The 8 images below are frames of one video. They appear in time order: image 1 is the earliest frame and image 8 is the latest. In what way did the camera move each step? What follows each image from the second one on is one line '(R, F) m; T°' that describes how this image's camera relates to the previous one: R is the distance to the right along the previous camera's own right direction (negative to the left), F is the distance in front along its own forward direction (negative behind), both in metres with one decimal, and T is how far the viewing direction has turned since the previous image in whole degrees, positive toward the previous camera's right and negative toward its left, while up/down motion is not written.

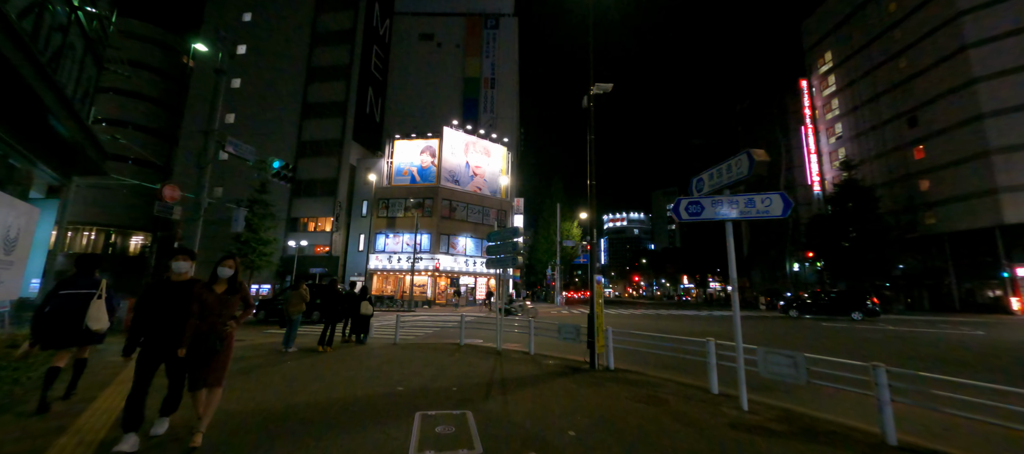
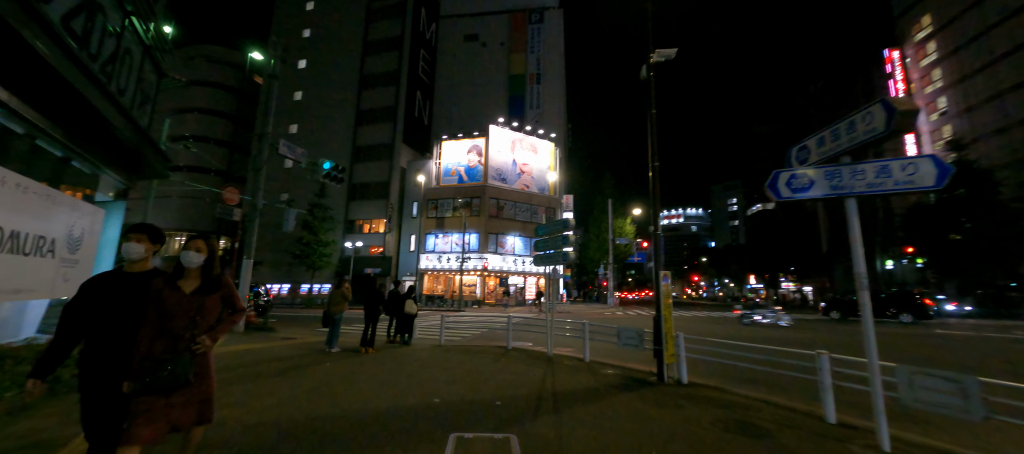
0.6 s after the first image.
(0.0, +0.8) m; -7°
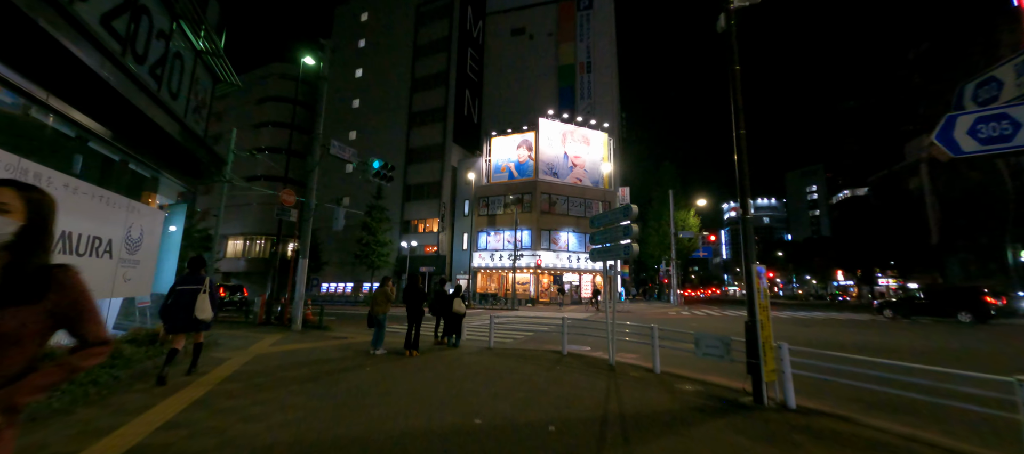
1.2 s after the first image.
(0.0, +0.9) m; -8°
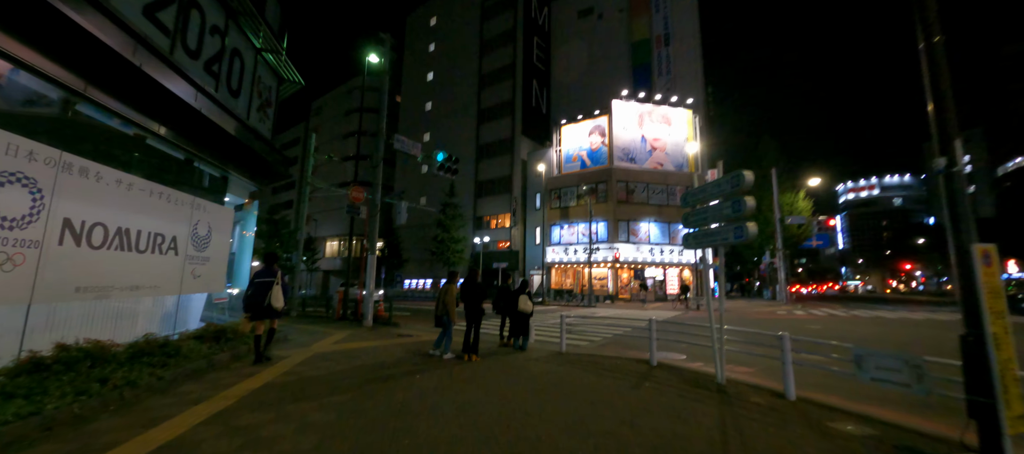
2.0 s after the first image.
(+0.1, +1.2) m; -11°
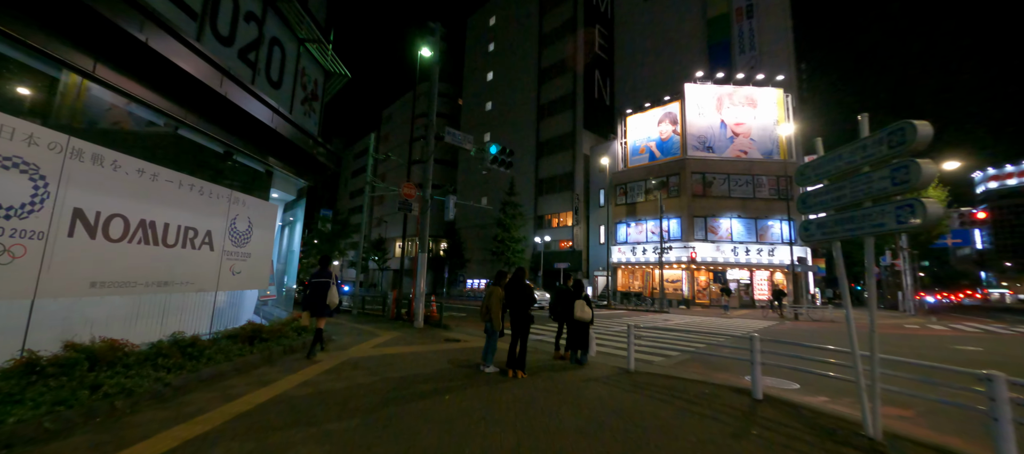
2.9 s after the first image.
(+0.2, +1.2) m; -10°
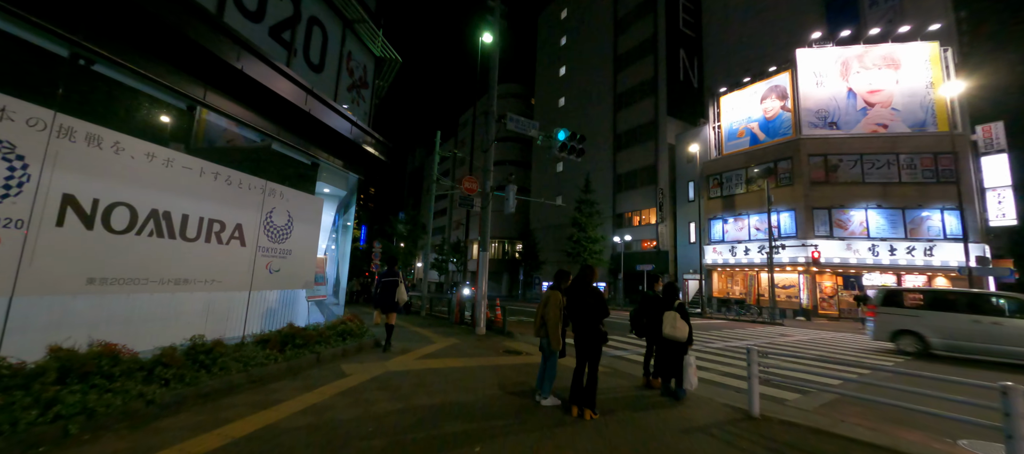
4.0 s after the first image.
(+0.2, +1.5) m; -12°
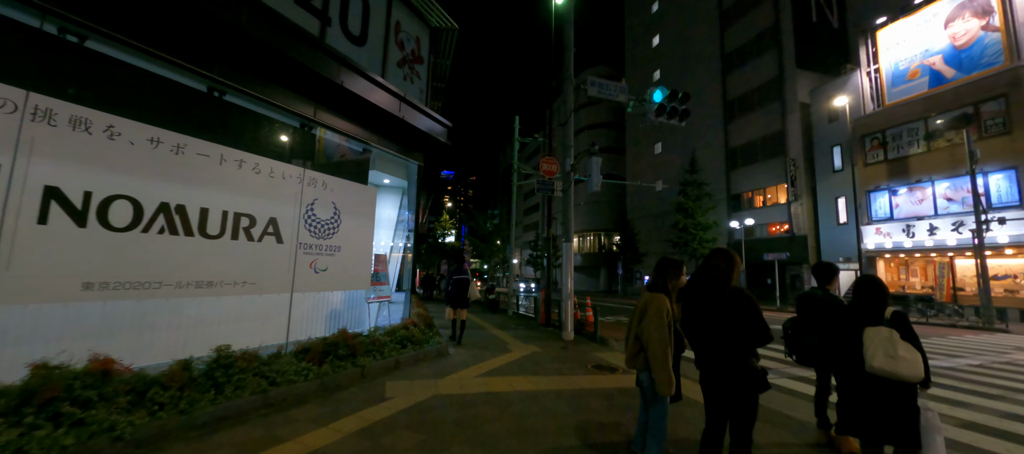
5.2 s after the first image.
(+0.2, +1.6) m; -15°
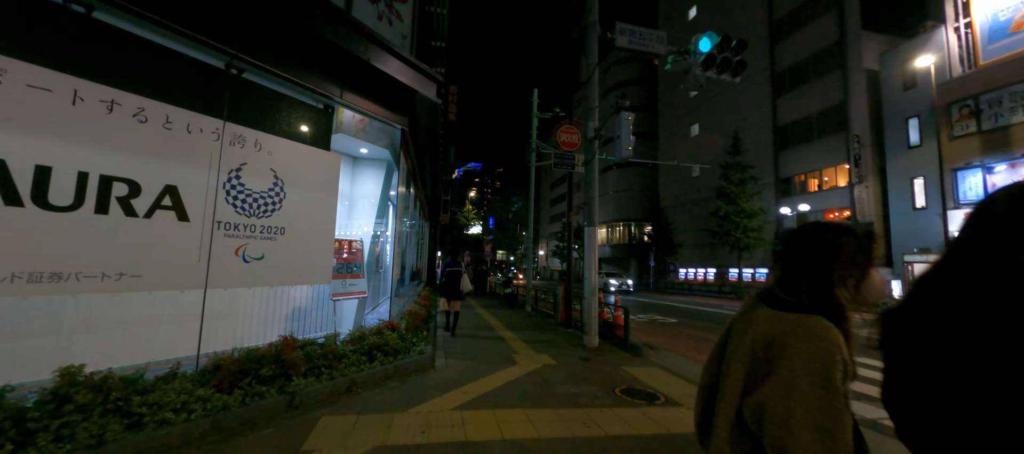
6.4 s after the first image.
(+0.3, +1.6) m; -4°
